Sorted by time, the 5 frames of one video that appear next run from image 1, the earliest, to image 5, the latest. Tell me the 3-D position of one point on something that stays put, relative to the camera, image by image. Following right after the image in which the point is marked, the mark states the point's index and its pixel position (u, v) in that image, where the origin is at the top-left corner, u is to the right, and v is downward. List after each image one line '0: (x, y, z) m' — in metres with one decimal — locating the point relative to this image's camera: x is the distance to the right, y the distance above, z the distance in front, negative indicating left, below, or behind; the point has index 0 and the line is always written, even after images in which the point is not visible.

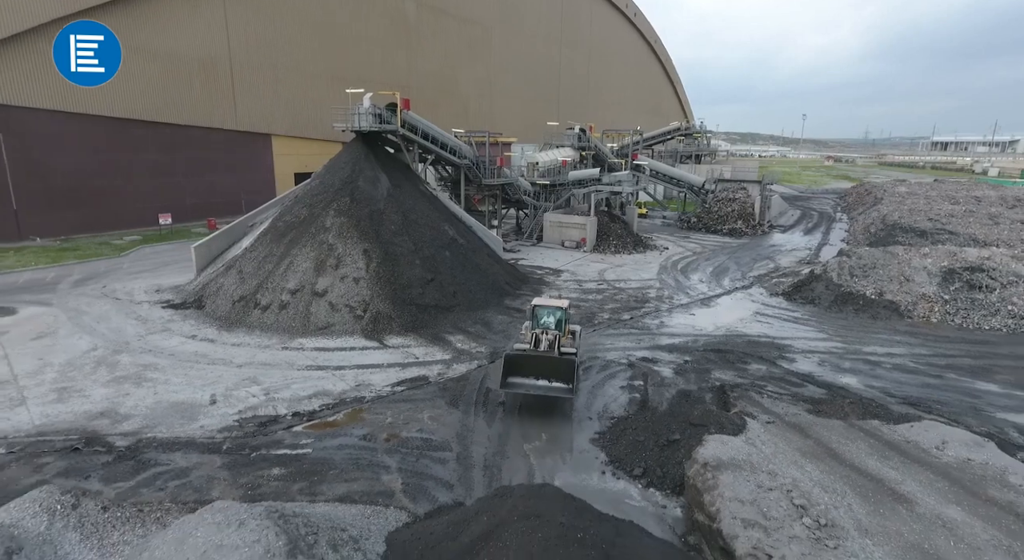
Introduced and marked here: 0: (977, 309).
0: (+7.9, -0.5, +9.1) m
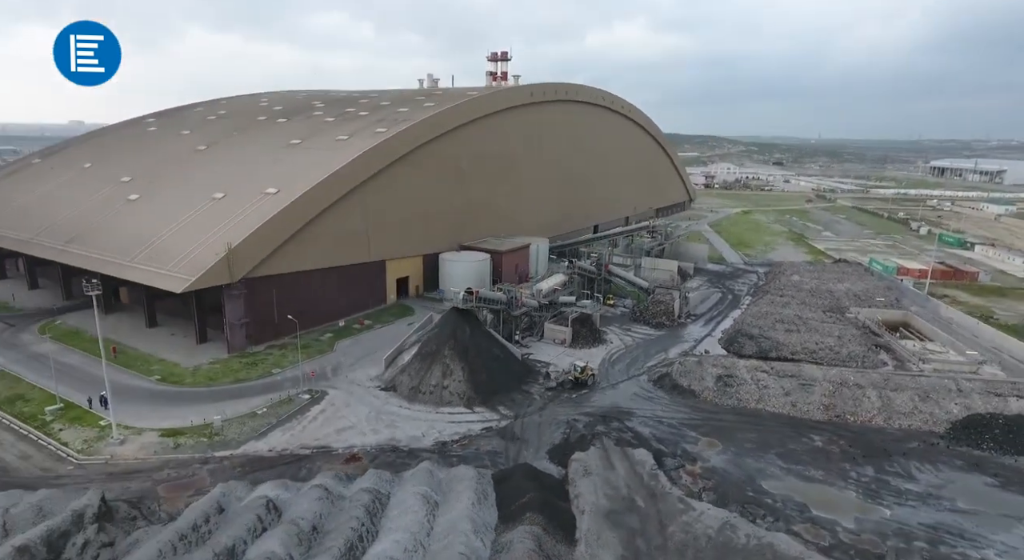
0: (+8.4, -4.6, +21.2) m
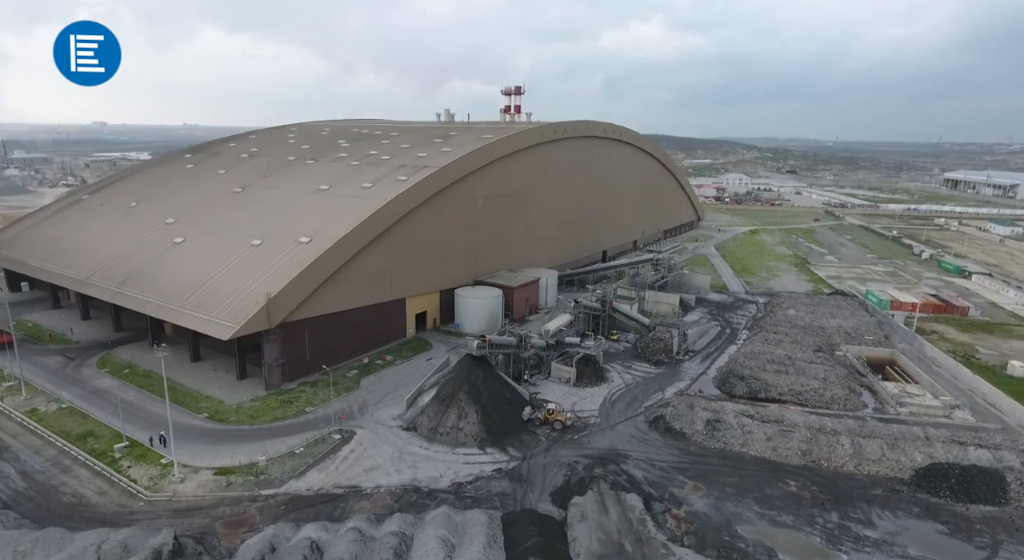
0: (+8.7, -7.0, +23.4) m
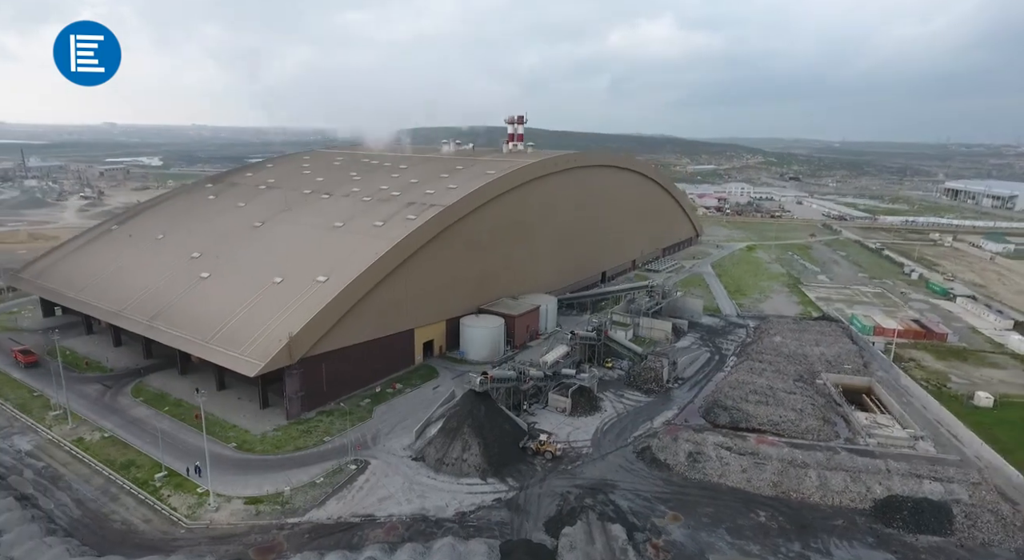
0: (+8.7, -9.2, +25.7) m
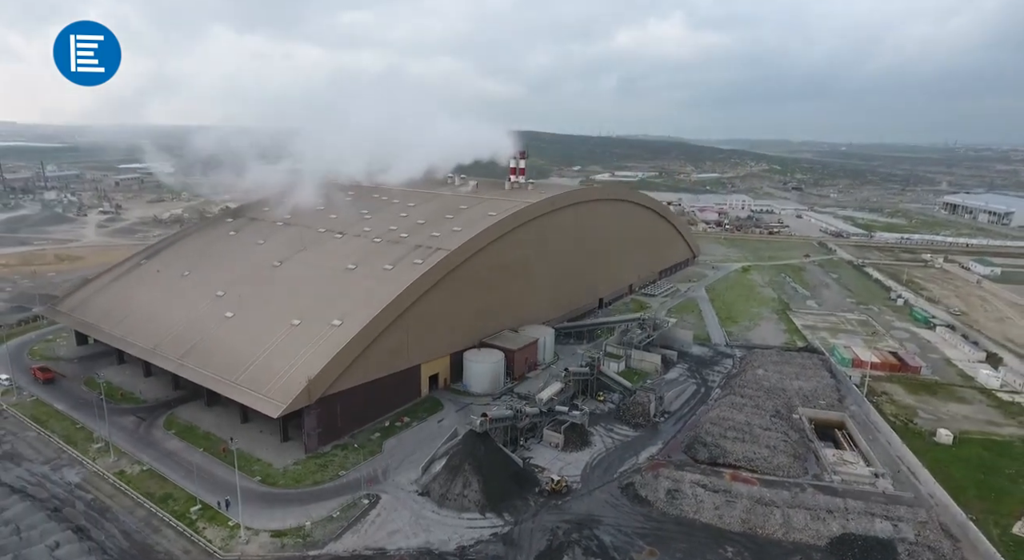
0: (+8.5, -12.1, +28.6) m
